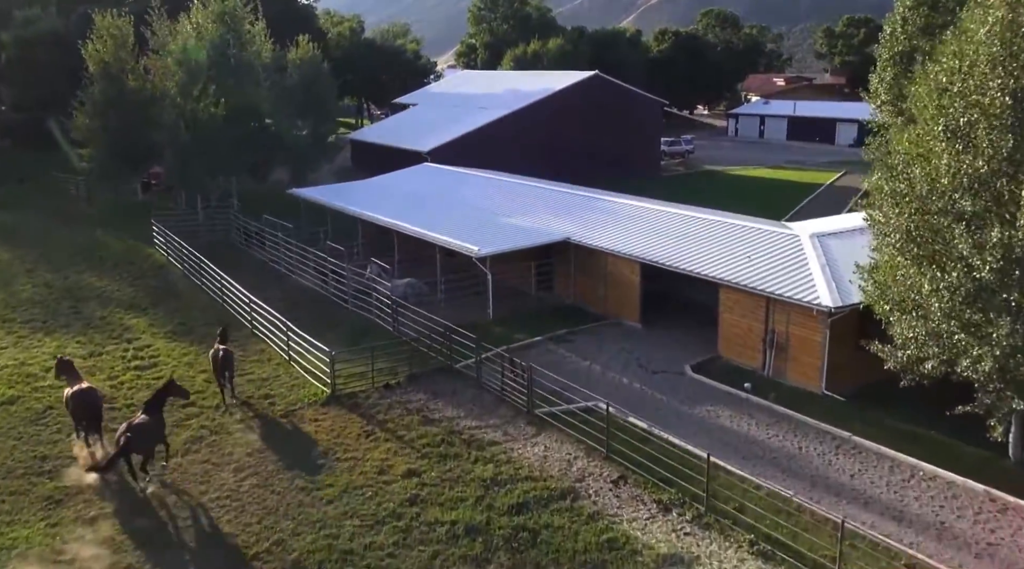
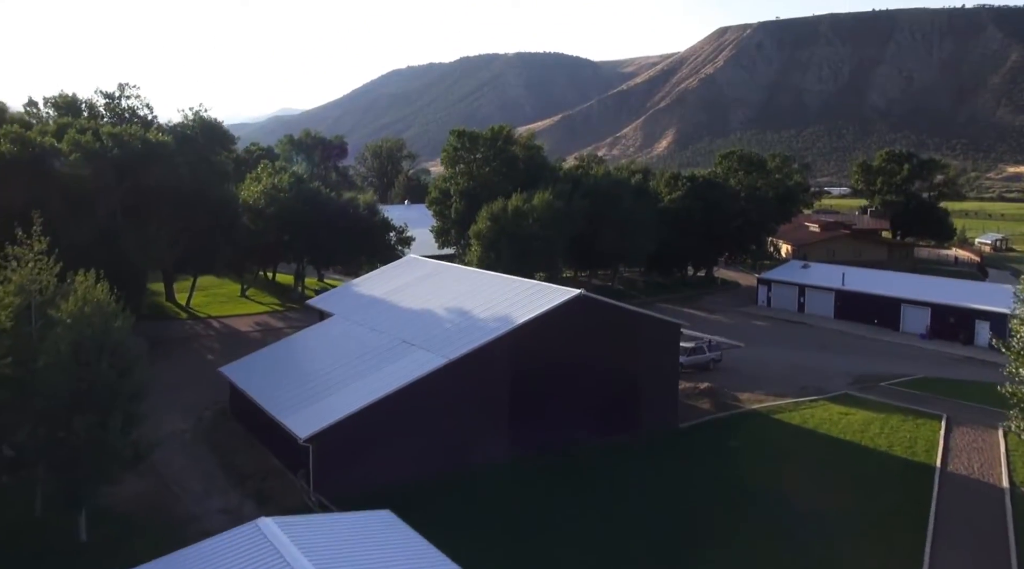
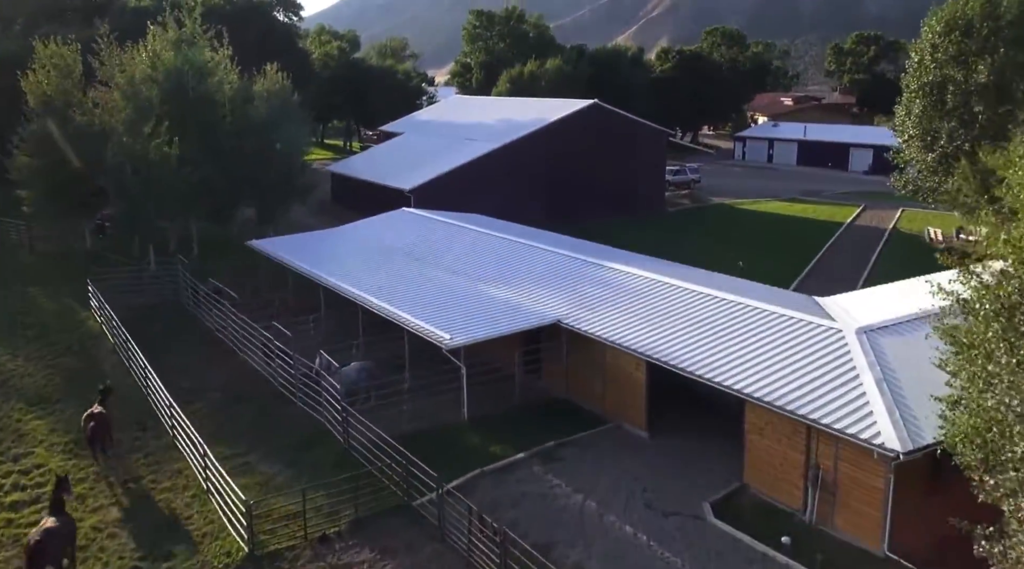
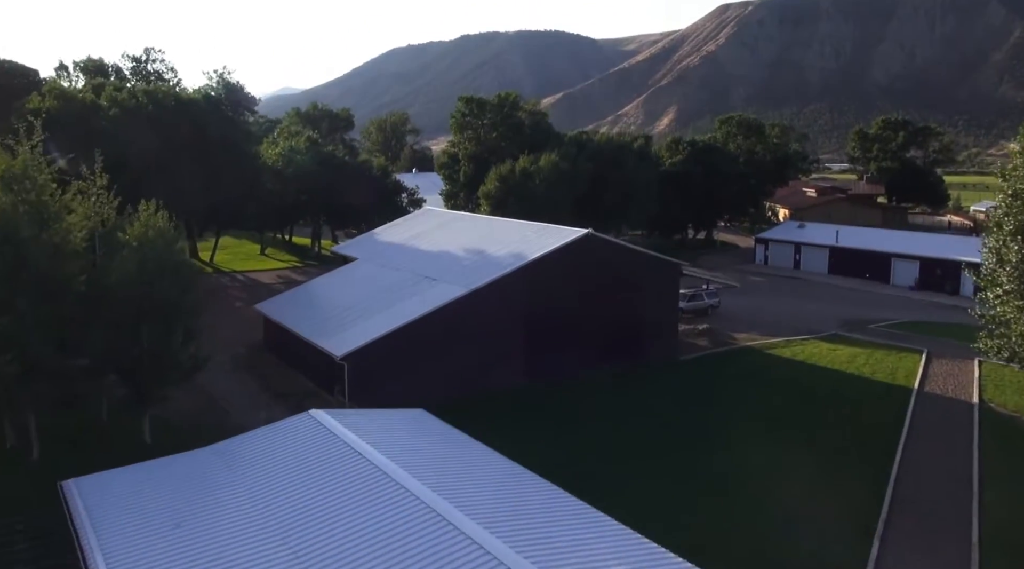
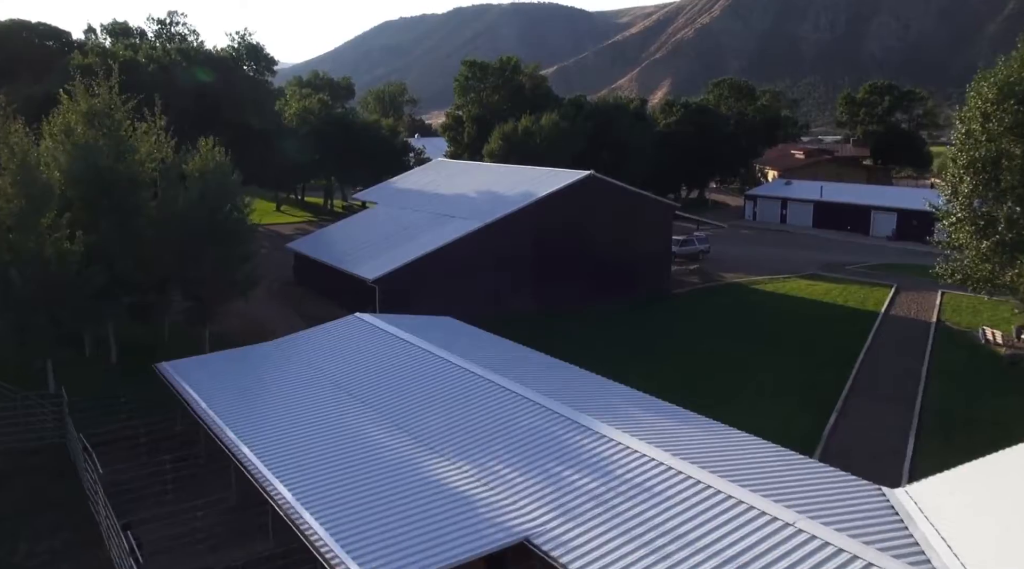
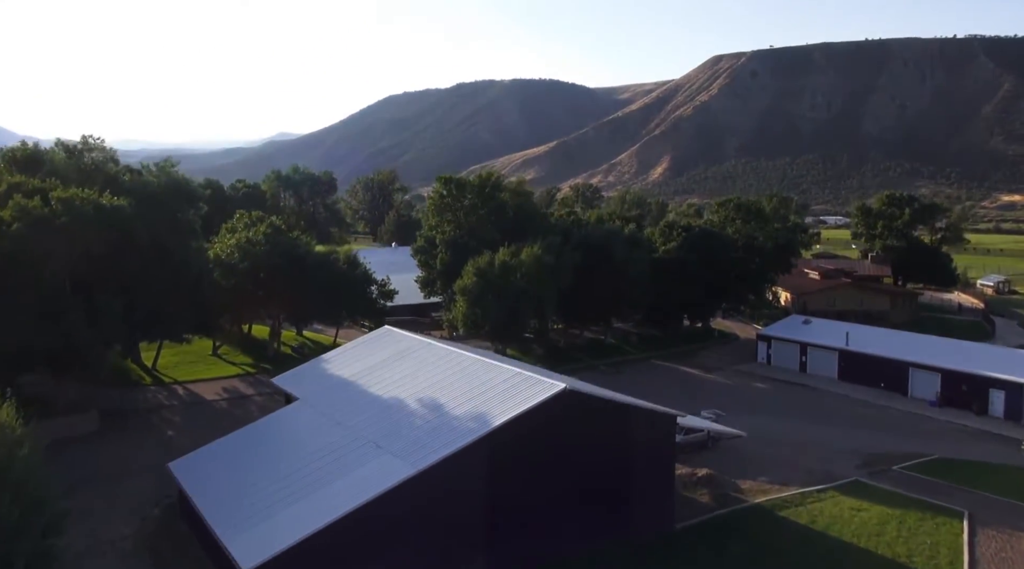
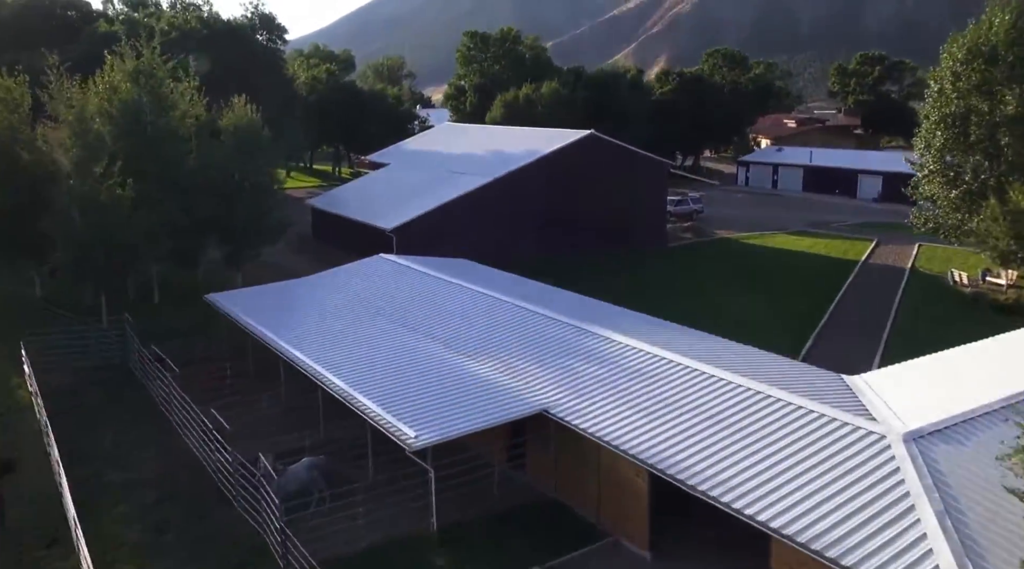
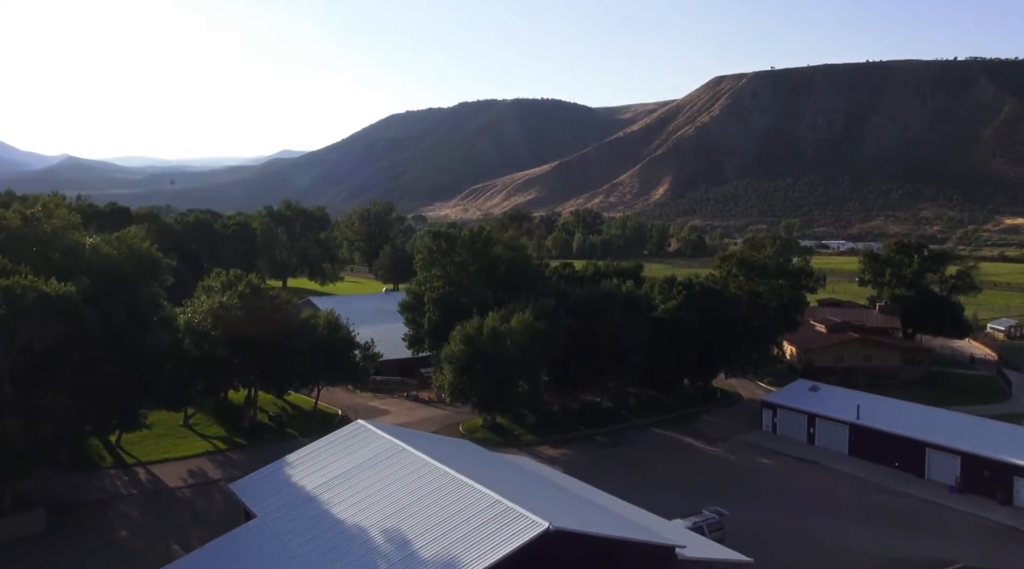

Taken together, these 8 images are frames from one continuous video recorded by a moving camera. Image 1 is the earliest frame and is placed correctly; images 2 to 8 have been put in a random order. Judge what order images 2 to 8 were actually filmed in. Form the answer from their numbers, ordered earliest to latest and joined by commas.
3, 7, 5, 4, 2, 6, 8
